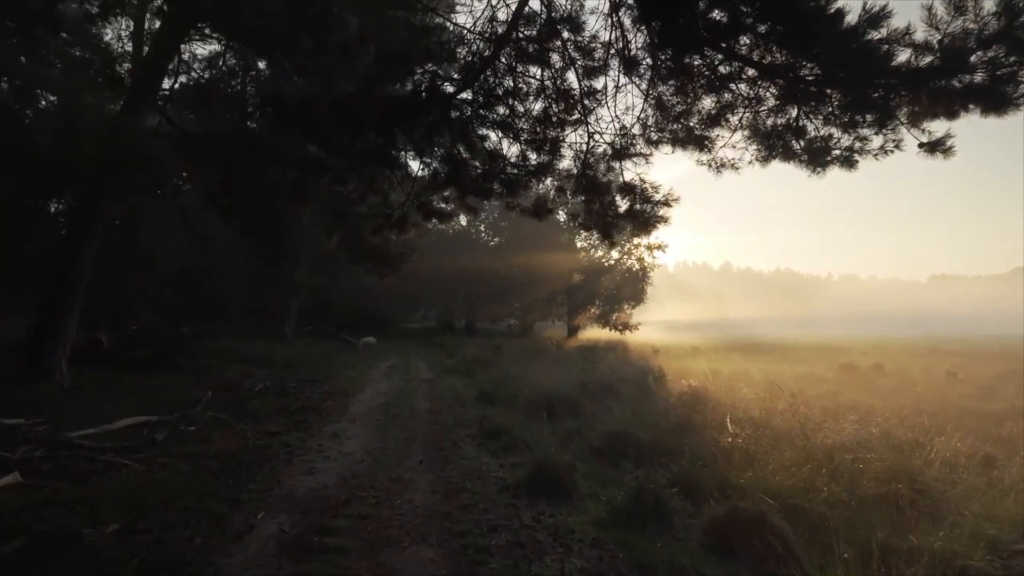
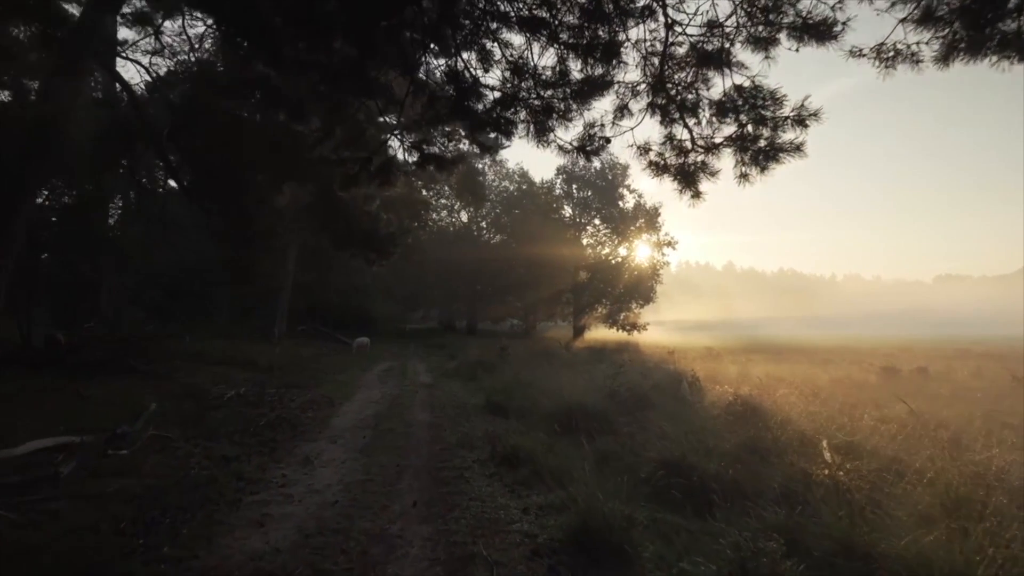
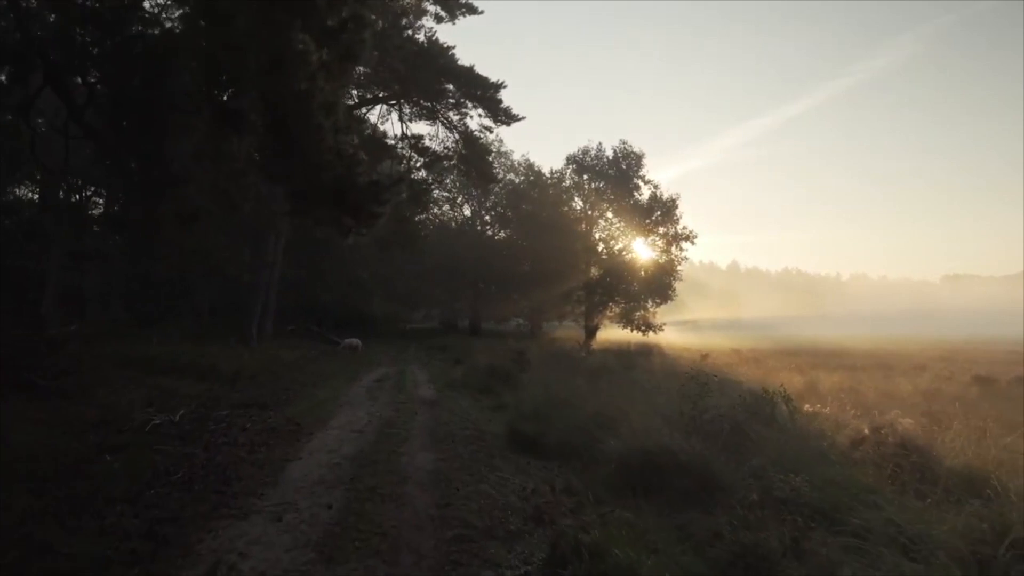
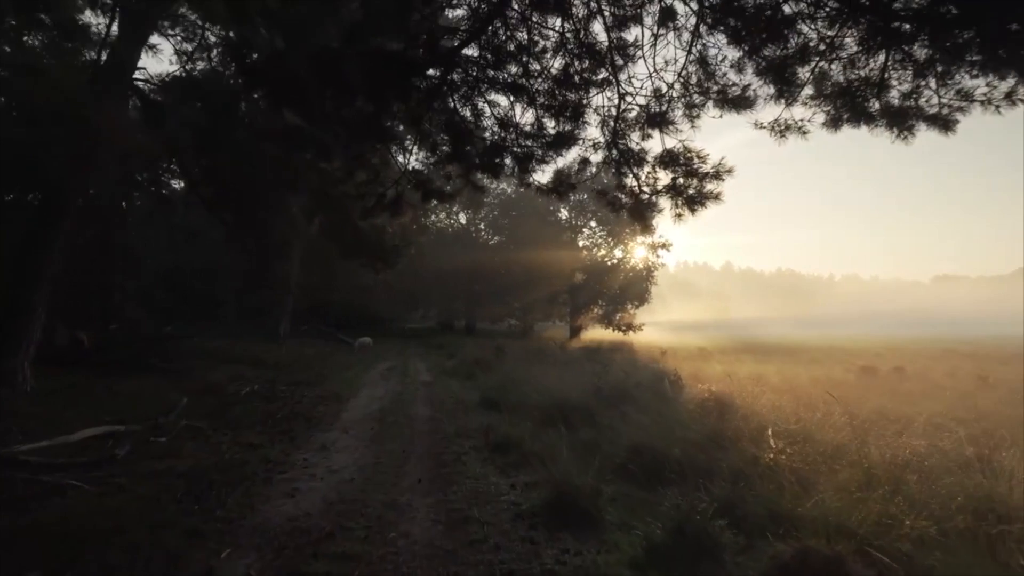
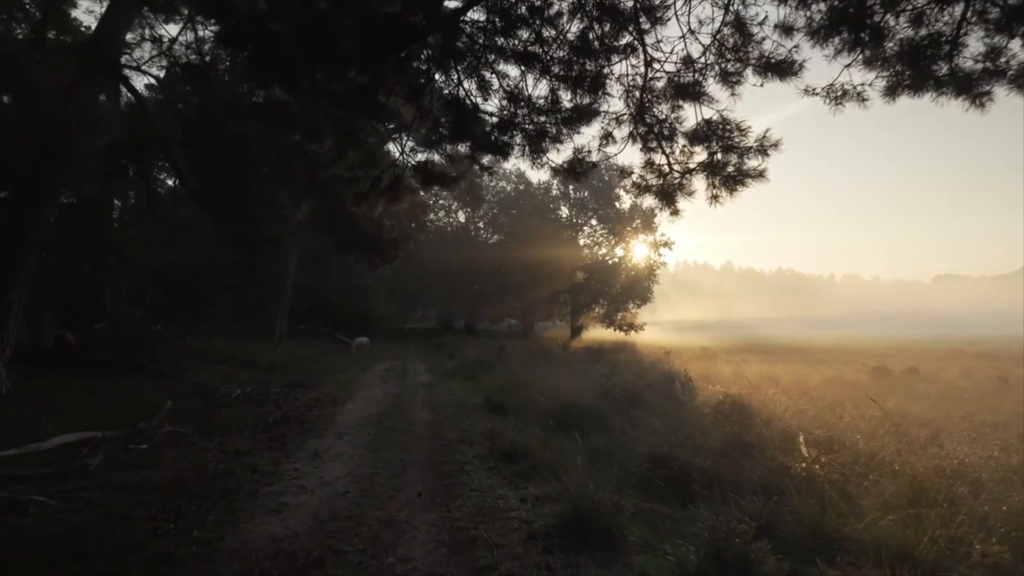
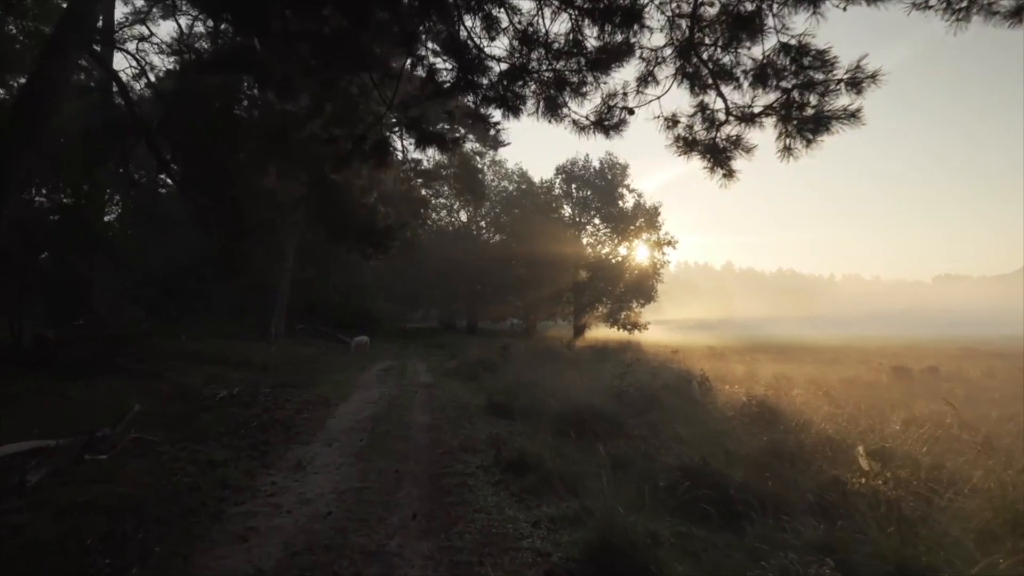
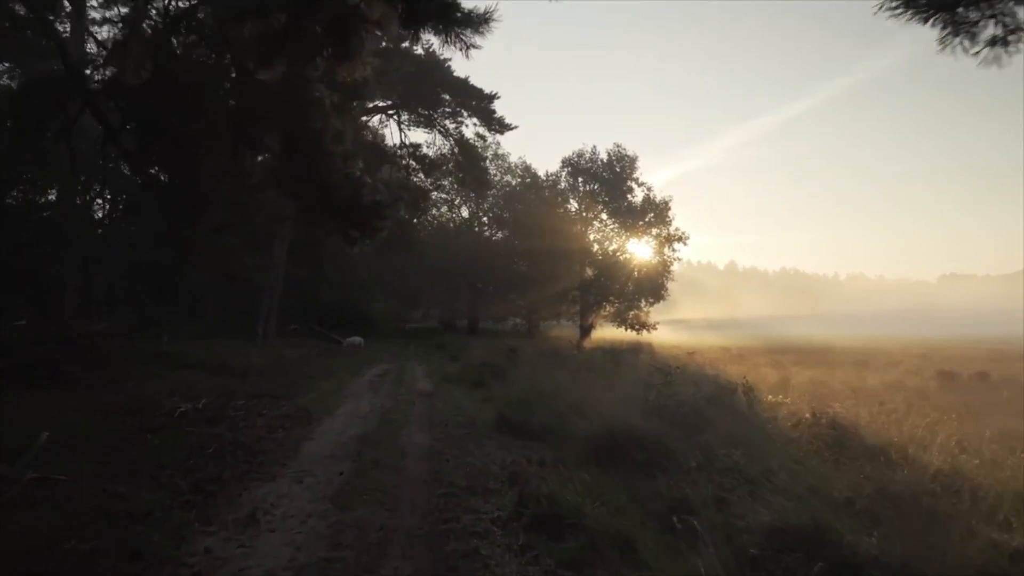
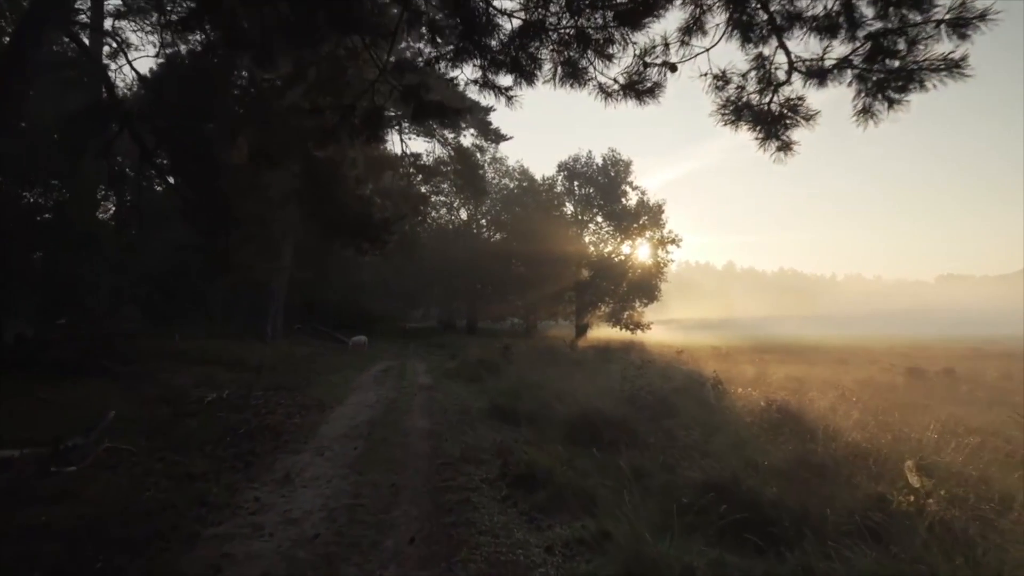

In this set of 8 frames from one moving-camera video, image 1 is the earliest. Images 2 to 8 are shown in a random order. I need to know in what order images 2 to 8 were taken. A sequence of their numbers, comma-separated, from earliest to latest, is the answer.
4, 5, 2, 6, 8, 7, 3
